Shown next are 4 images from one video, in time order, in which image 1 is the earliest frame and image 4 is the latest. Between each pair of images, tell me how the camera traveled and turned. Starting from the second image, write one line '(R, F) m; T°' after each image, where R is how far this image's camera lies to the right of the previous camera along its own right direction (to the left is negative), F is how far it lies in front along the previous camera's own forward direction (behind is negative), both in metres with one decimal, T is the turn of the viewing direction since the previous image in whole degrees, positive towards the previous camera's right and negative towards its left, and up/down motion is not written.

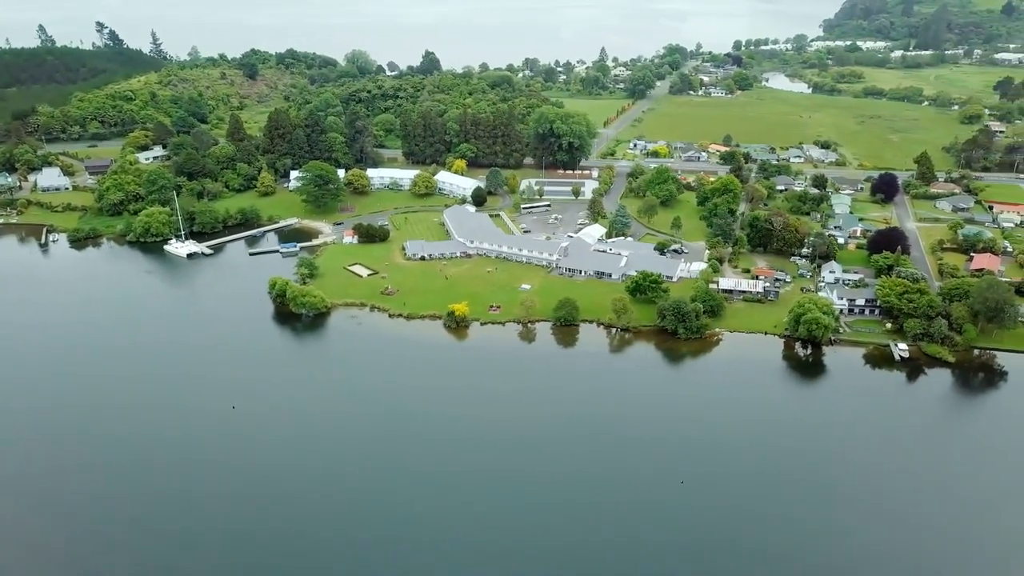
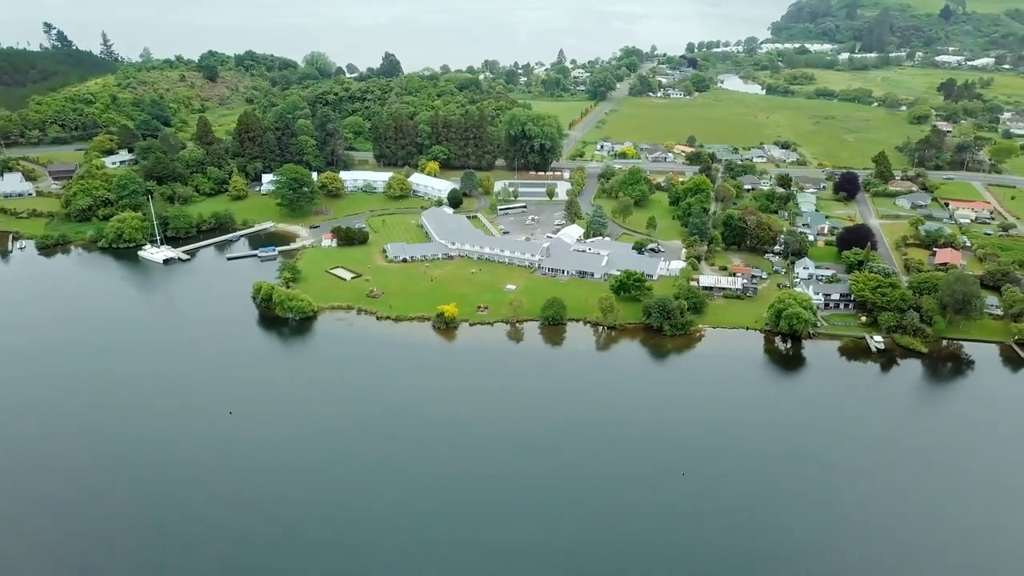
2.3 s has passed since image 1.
(-0.9, -0.2) m; +3°
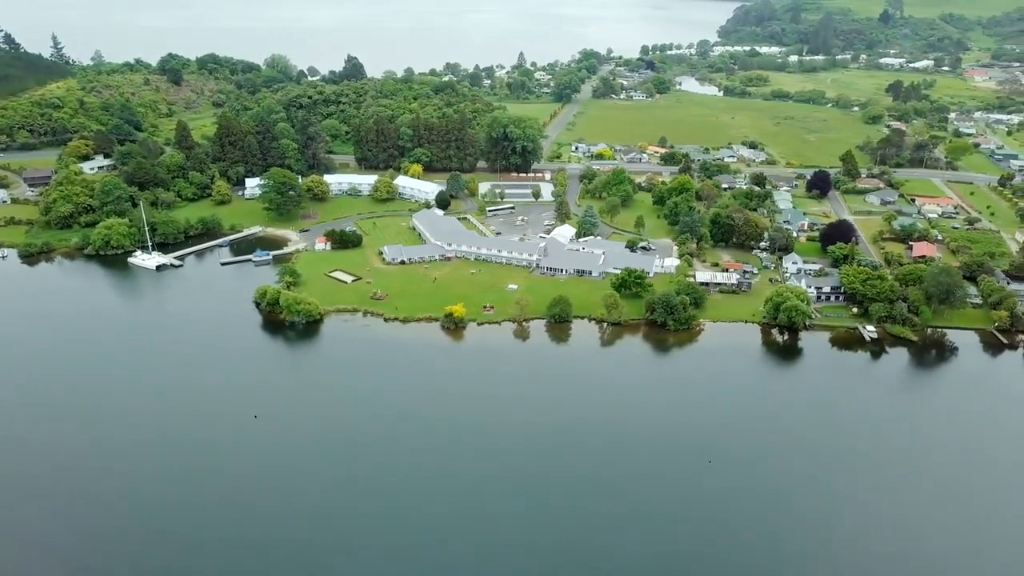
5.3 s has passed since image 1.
(-1.5, -0.3) m; +3°
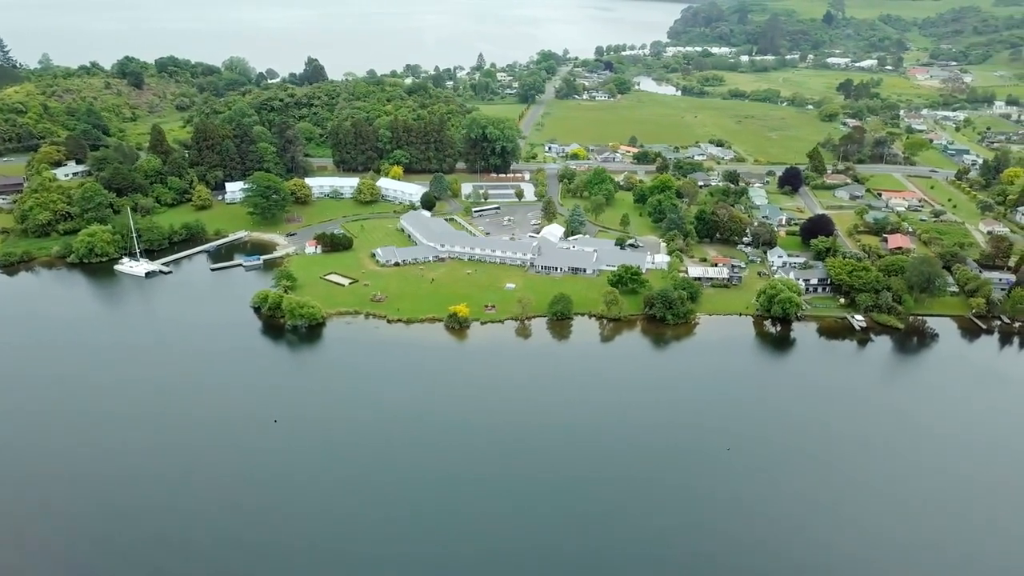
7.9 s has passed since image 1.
(-1.4, -0.3) m; +3°
